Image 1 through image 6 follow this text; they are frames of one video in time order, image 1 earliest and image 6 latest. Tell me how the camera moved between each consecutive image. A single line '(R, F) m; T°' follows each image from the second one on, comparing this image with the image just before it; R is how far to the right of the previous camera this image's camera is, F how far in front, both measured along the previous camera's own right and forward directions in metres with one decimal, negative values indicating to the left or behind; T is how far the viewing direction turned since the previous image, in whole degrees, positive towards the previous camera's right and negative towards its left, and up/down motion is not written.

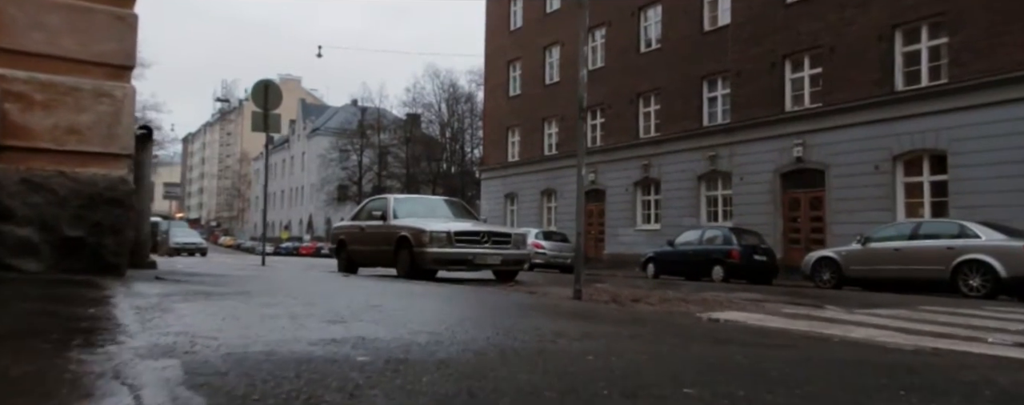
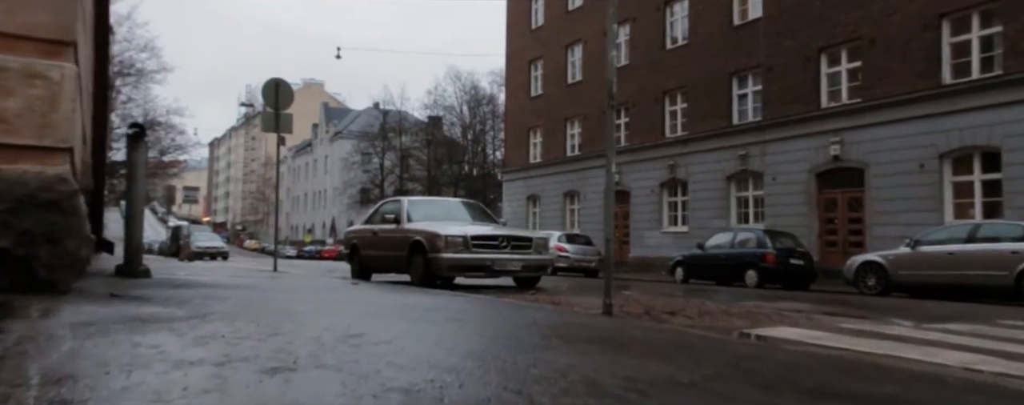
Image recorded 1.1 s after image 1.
(0.0, +0.9) m; -2°
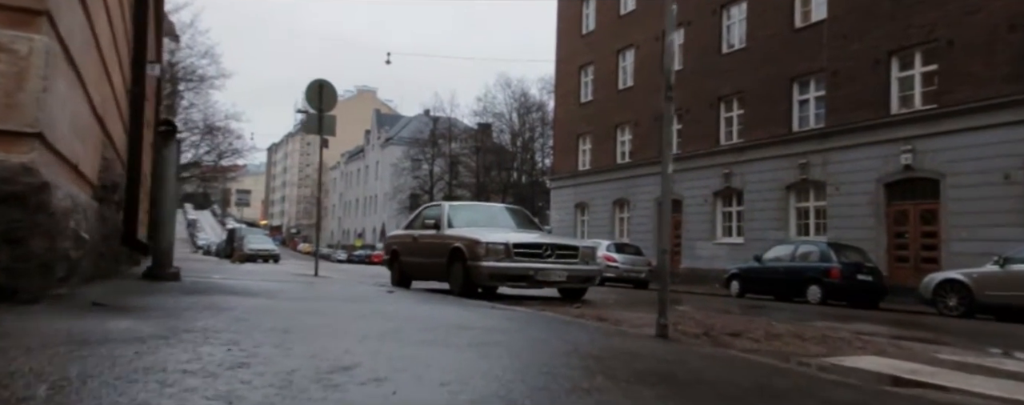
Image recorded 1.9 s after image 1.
(+0.1, +0.7) m; -4°
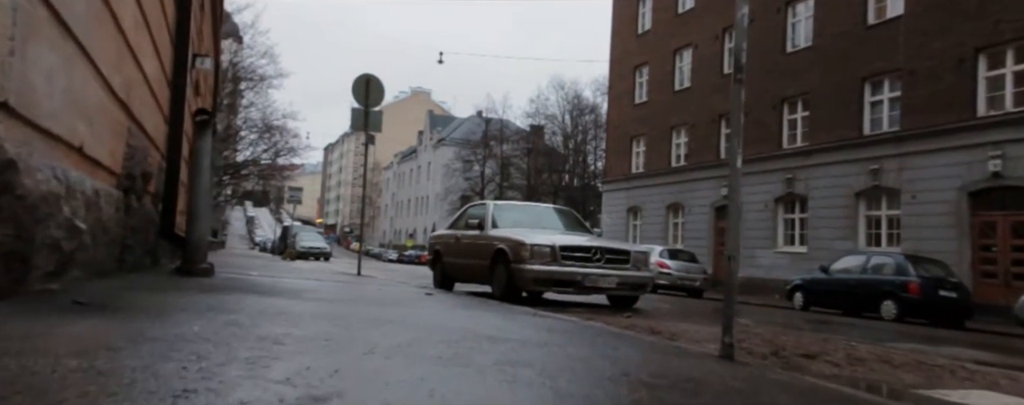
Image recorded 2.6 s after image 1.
(+0.1, +0.7) m; -4°
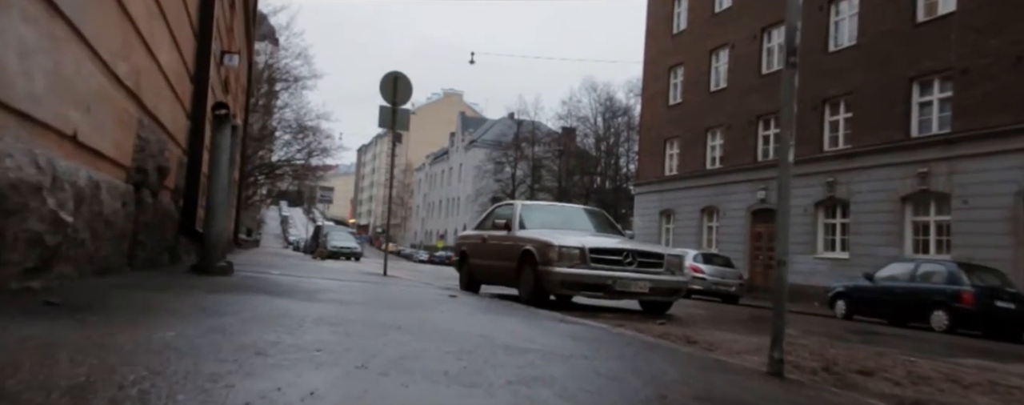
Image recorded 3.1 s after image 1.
(0.0, +0.4) m; -3°
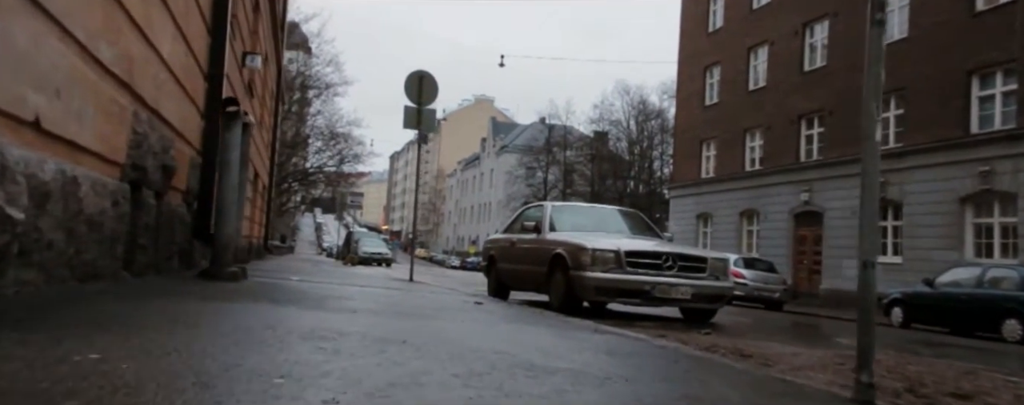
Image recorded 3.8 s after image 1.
(0.0, +0.7) m; -3°
